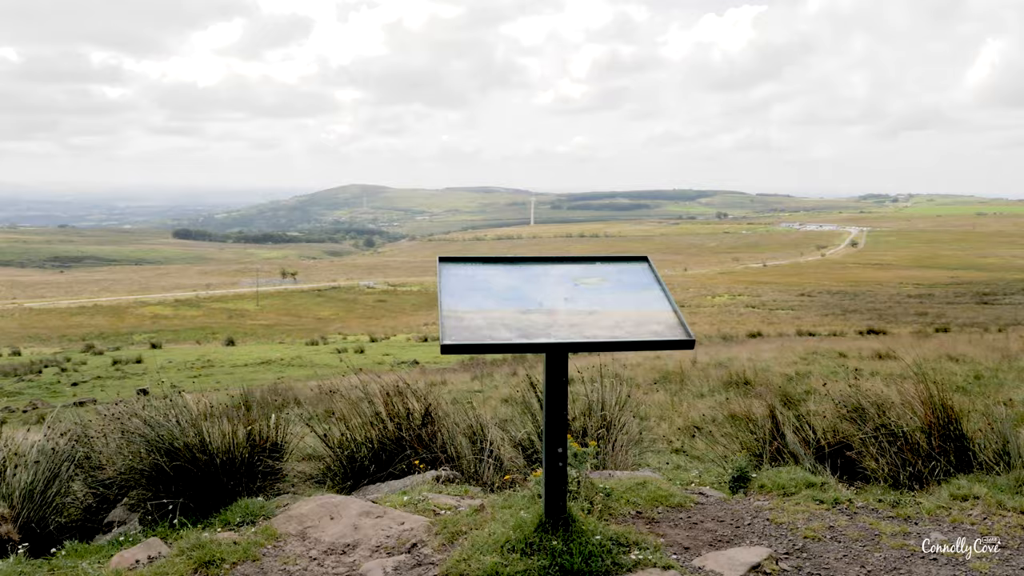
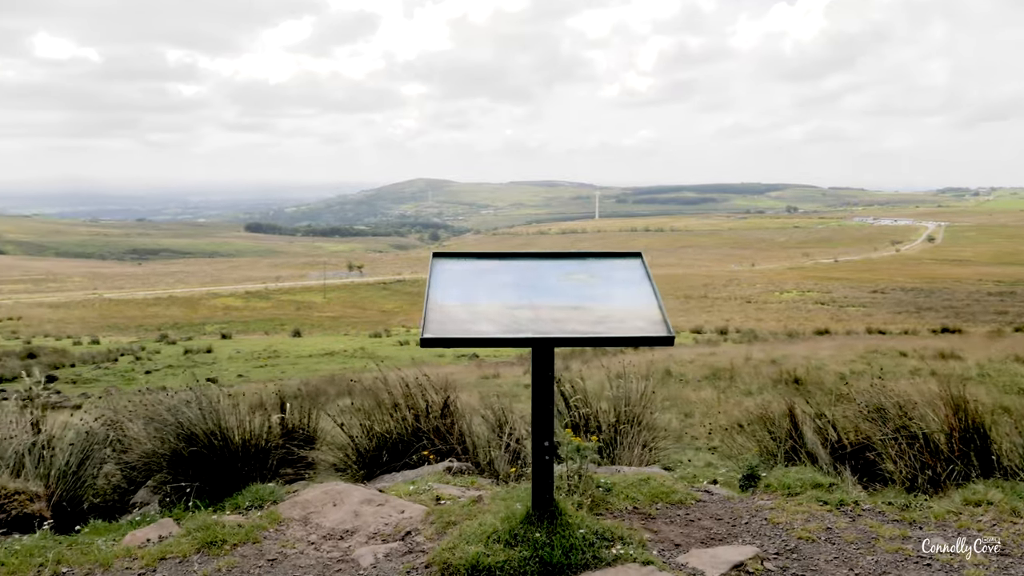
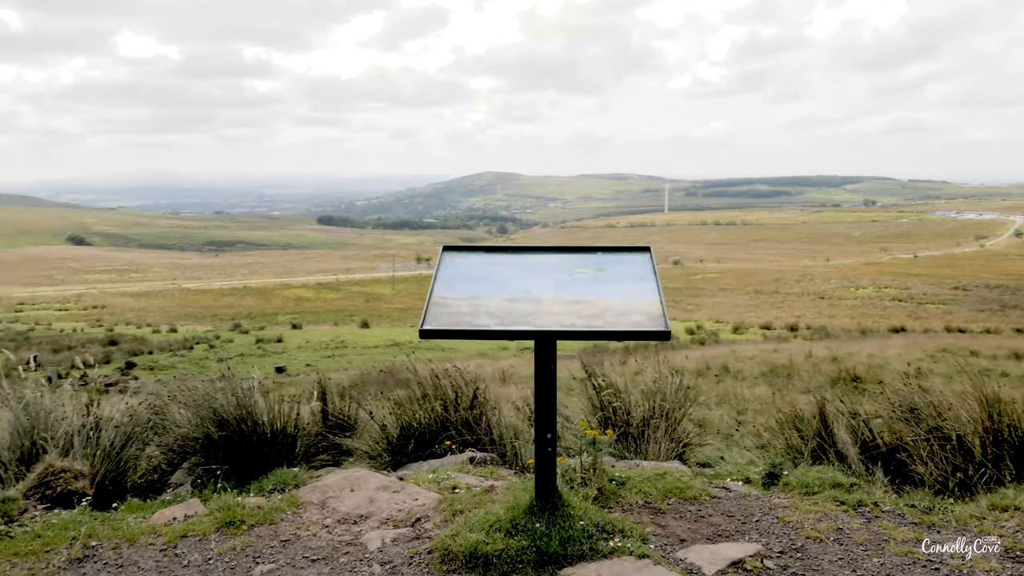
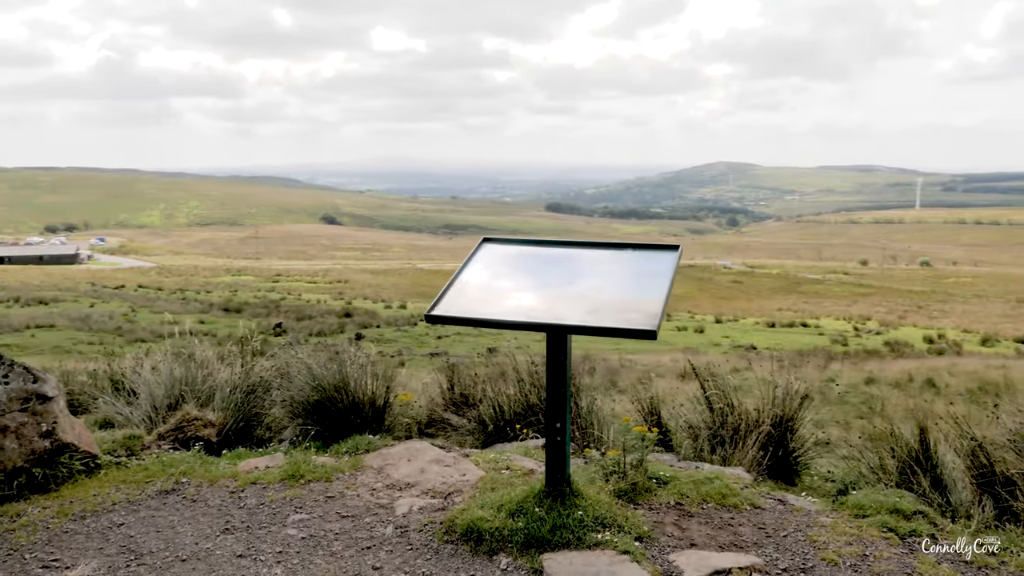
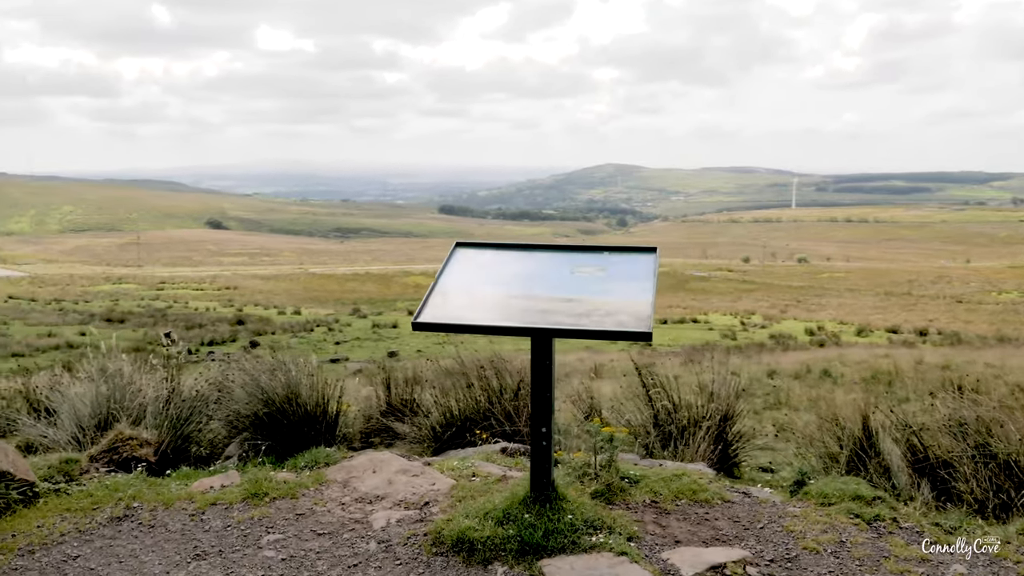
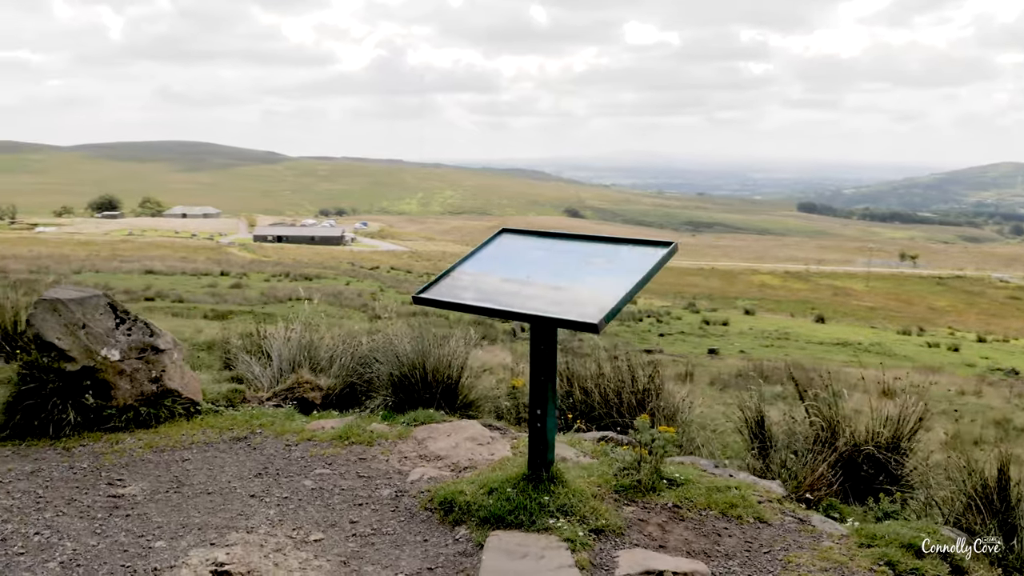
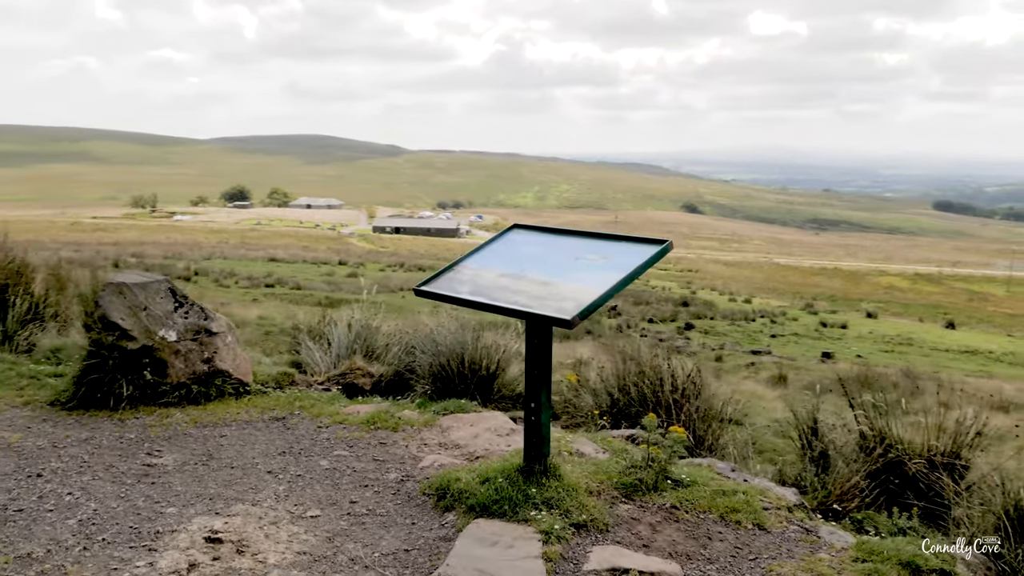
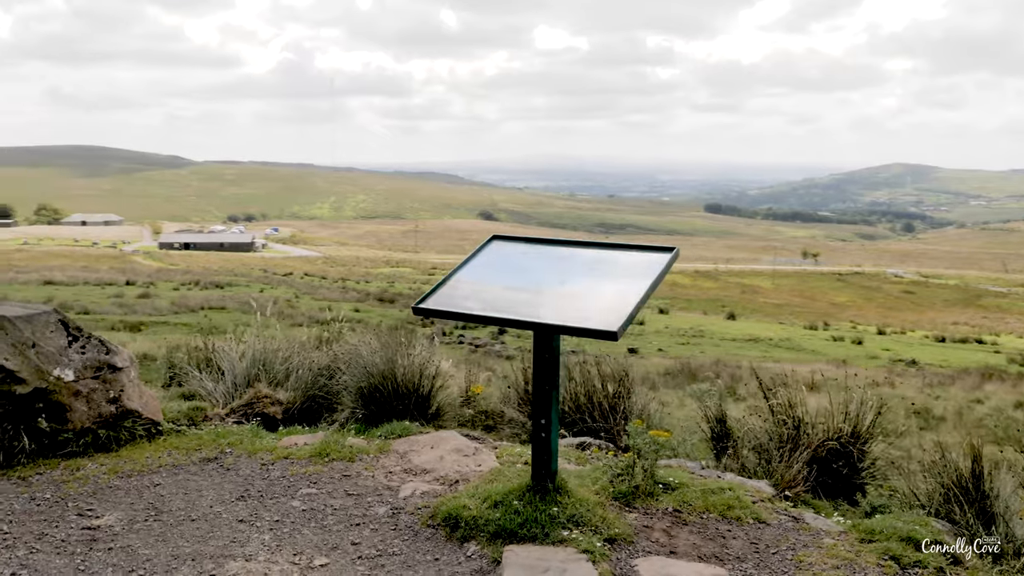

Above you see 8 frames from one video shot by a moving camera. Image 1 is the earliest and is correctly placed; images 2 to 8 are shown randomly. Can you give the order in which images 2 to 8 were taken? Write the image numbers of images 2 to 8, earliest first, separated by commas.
2, 3, 5, 4, 8, 6, 7
